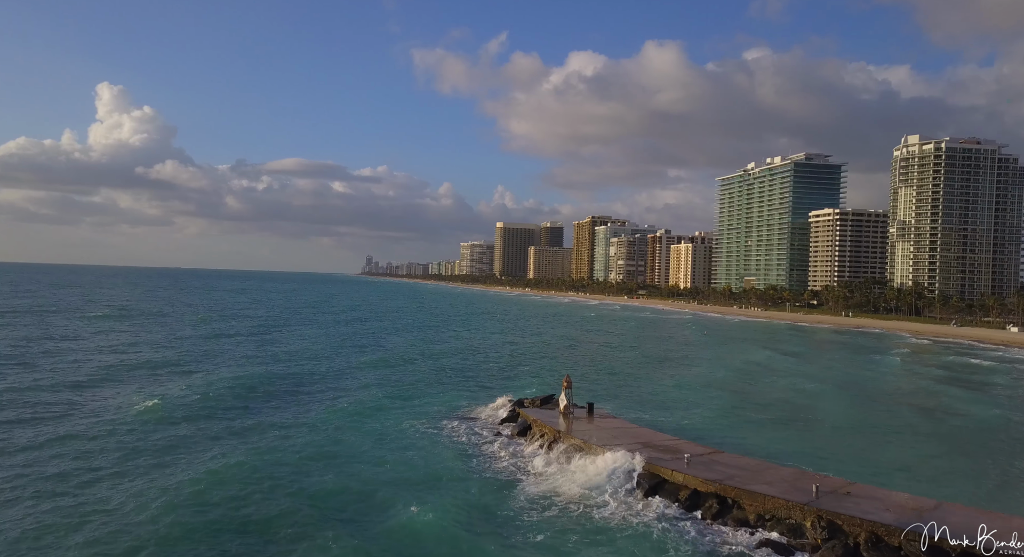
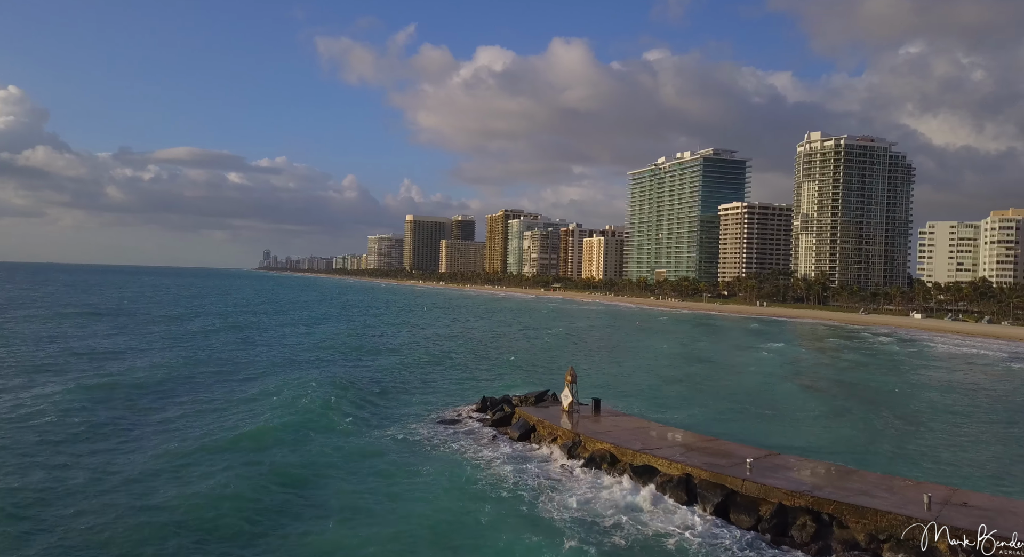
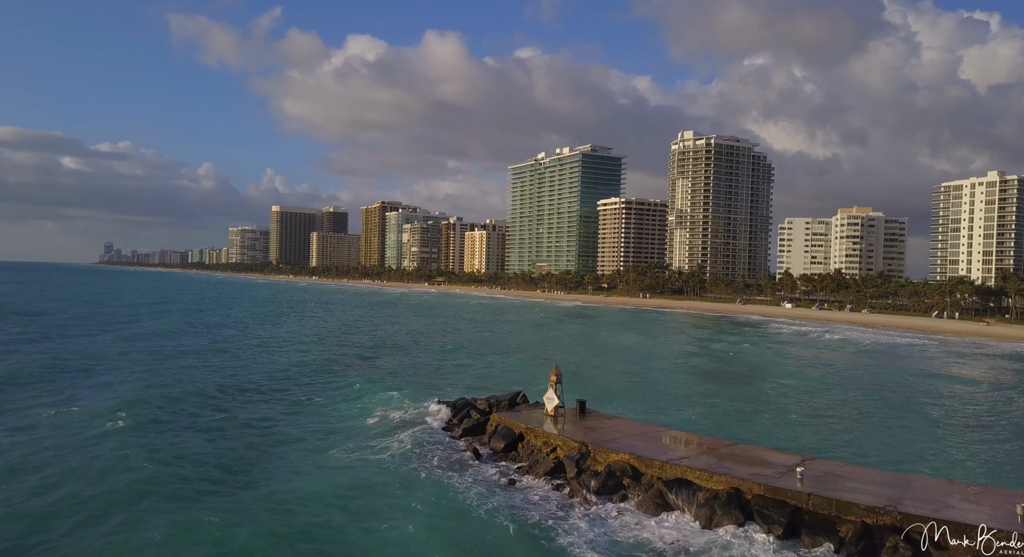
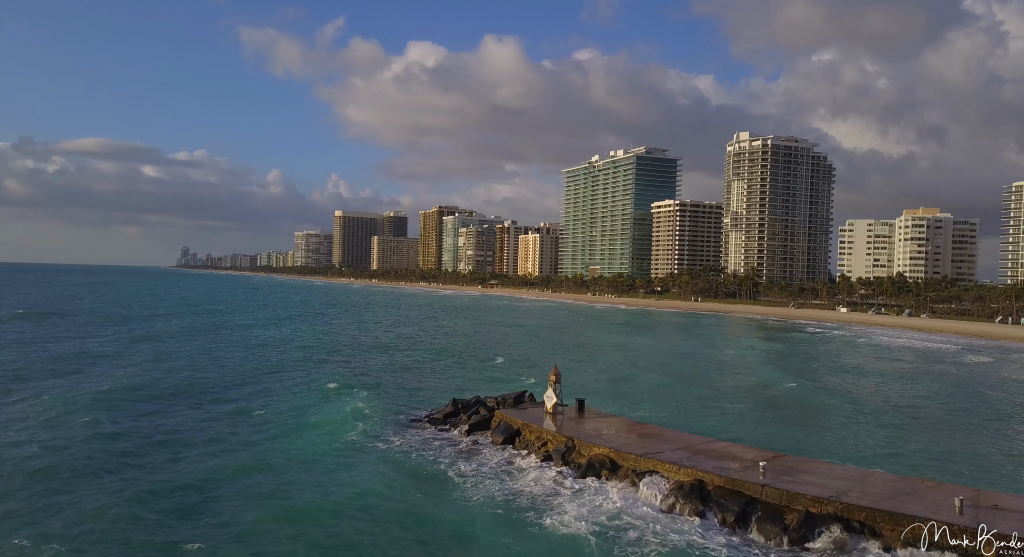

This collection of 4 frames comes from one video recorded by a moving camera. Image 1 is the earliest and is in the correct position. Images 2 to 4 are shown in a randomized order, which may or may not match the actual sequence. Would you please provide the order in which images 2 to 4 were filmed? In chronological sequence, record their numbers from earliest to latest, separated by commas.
2, 4, 3
